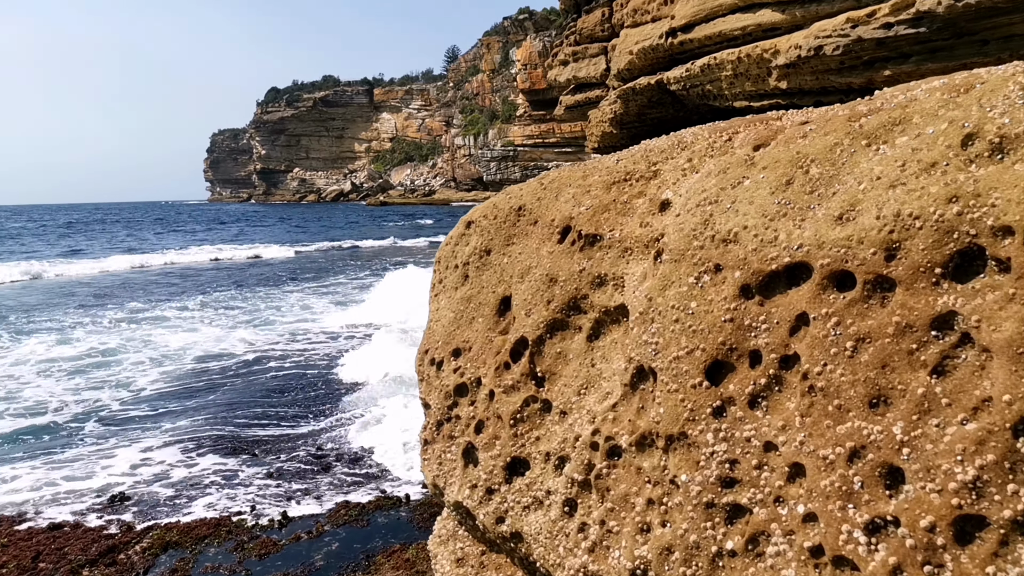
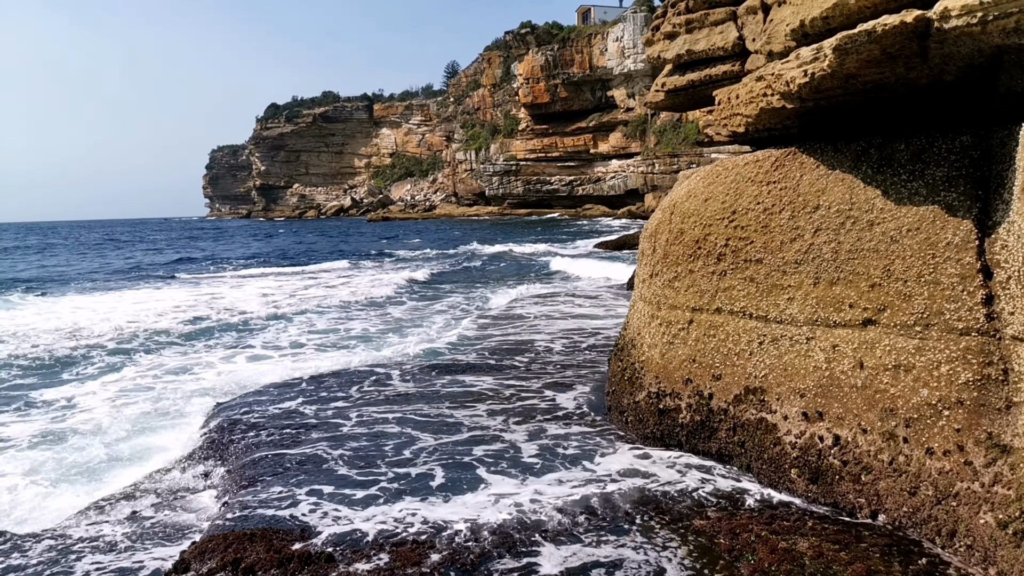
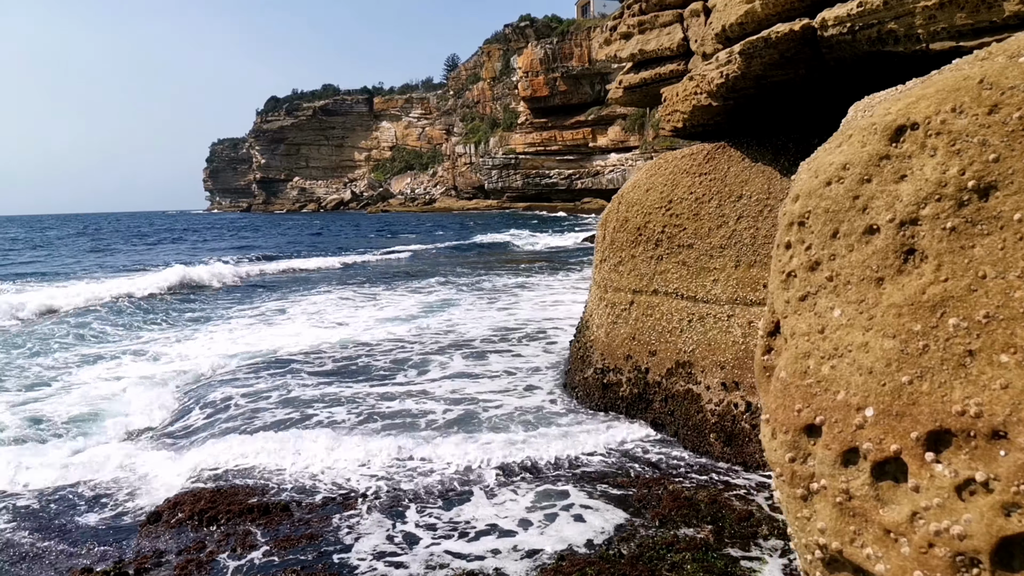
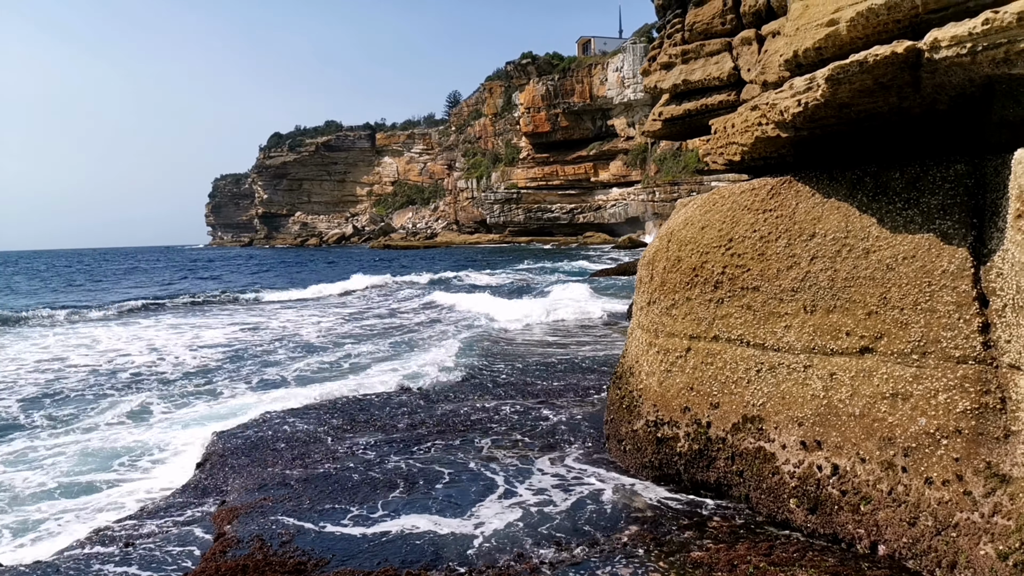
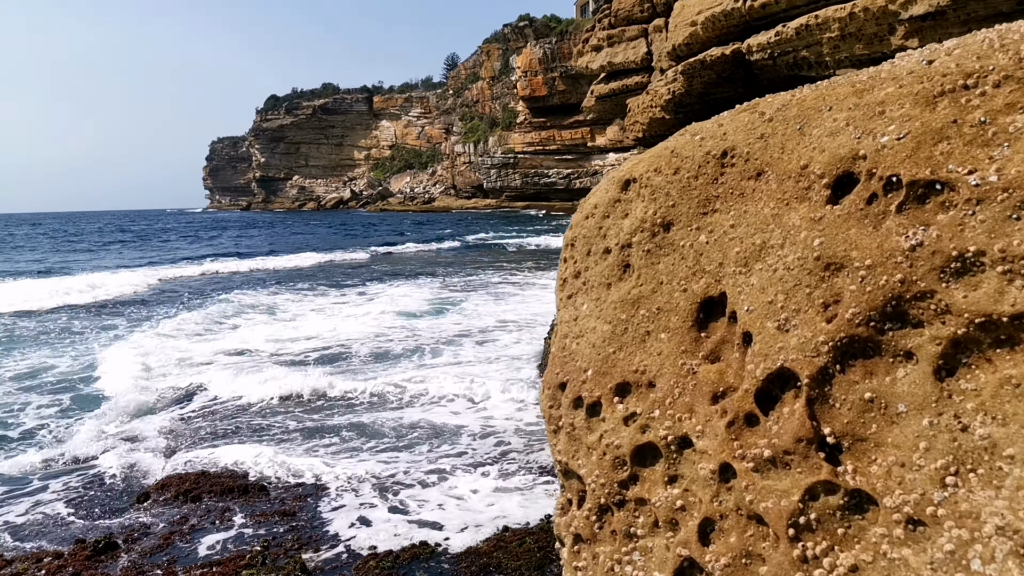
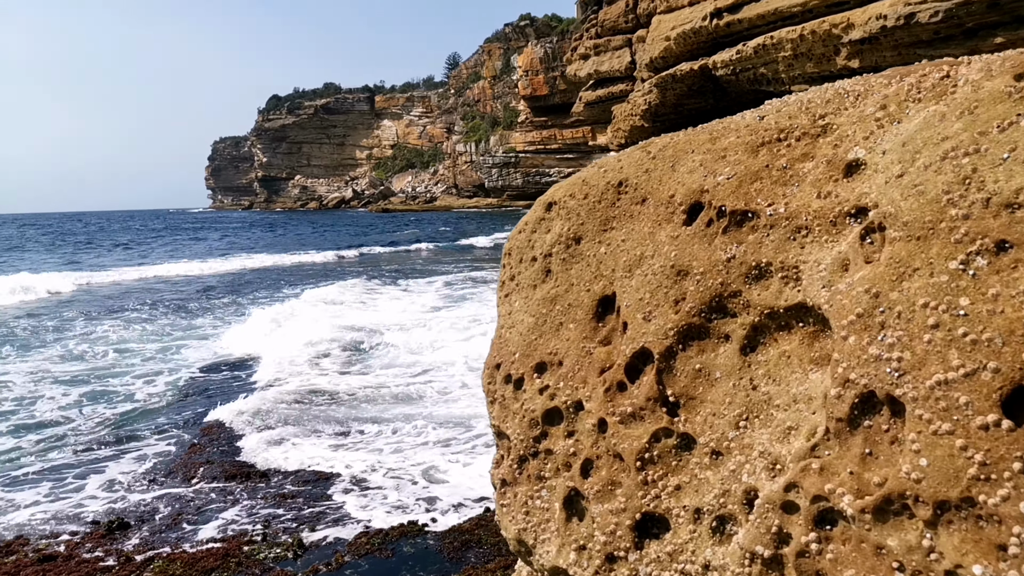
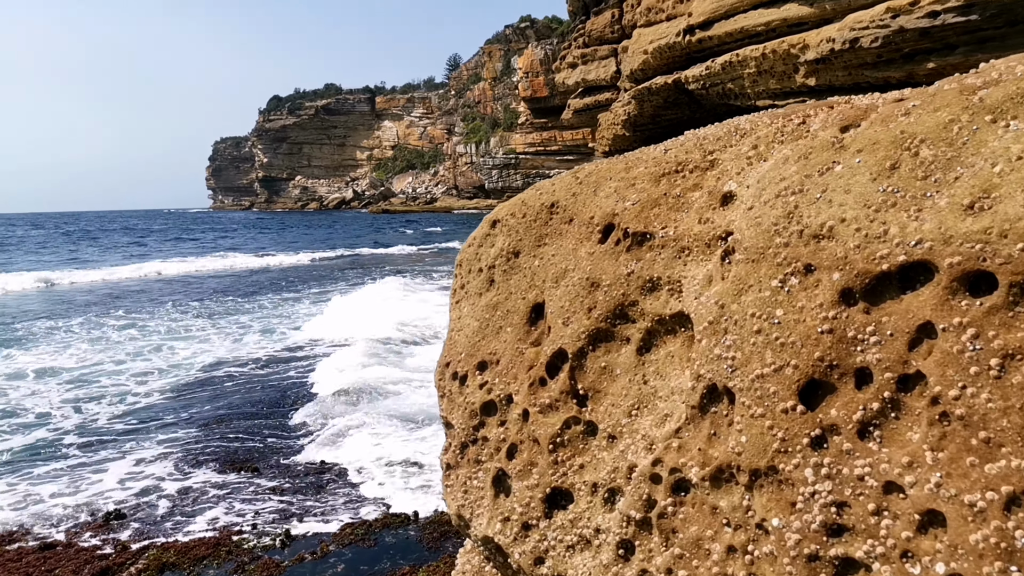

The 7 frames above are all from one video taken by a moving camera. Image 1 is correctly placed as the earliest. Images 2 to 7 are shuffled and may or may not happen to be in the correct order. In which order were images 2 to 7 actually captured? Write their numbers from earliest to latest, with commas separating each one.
7, 6, 5, 3, 2, 4
